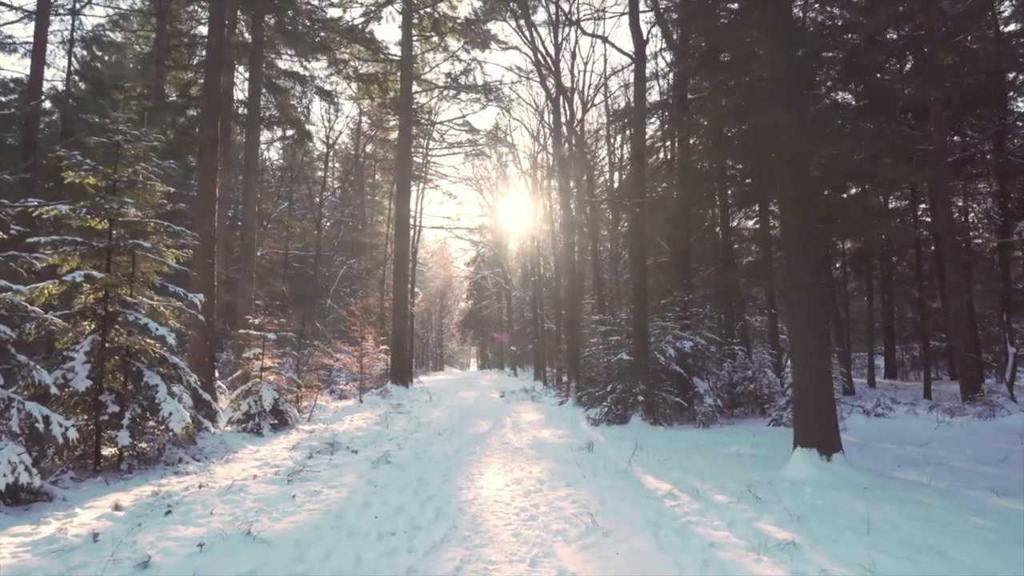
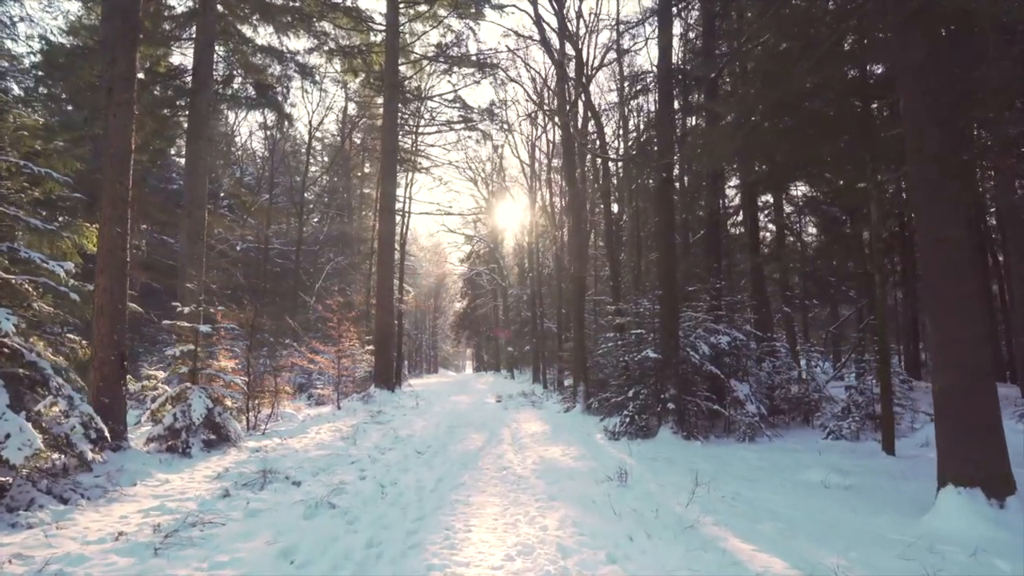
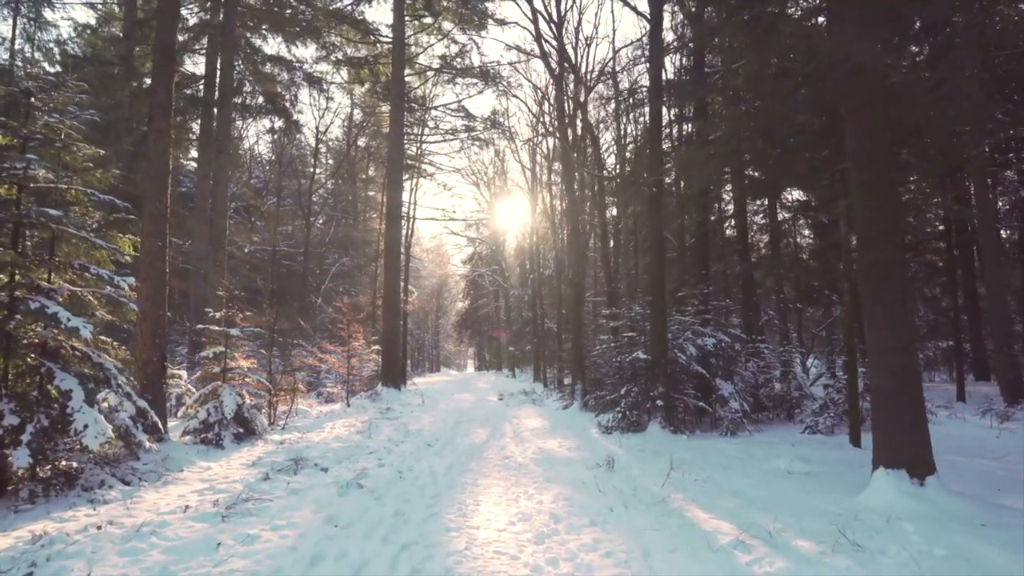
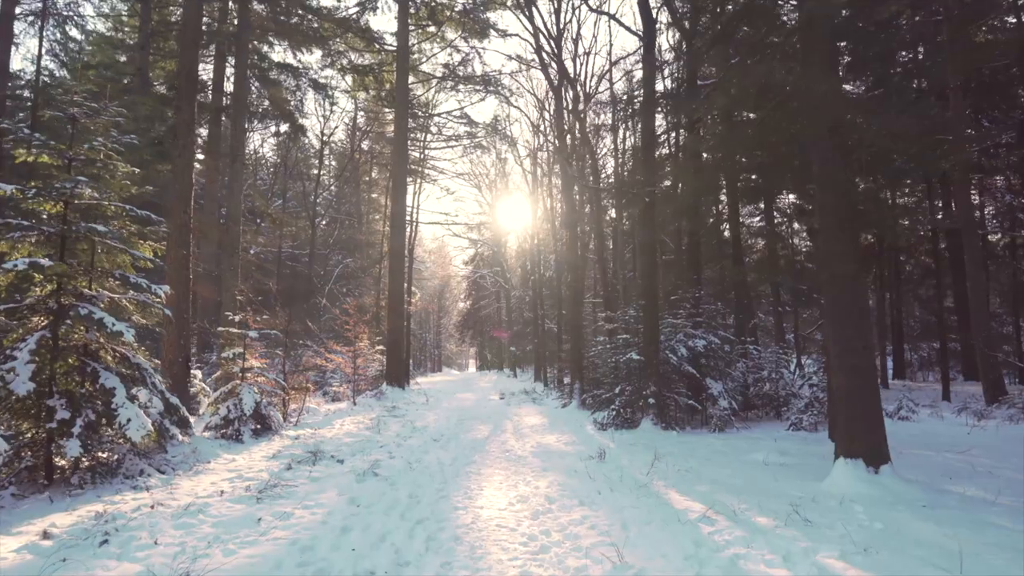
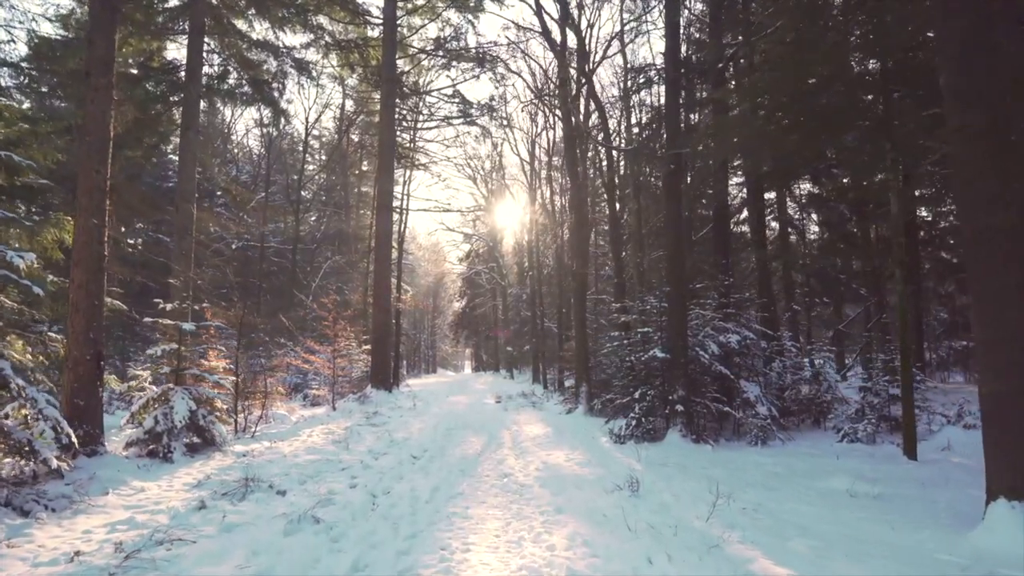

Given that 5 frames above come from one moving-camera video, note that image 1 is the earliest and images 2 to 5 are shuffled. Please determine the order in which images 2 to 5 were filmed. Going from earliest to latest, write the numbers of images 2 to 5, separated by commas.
4, 3, 2, 5
